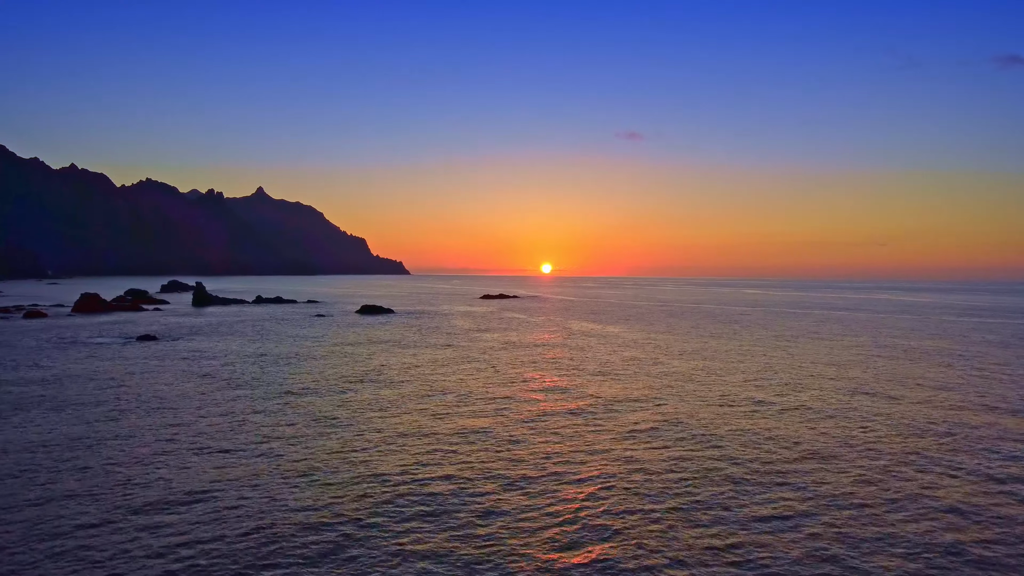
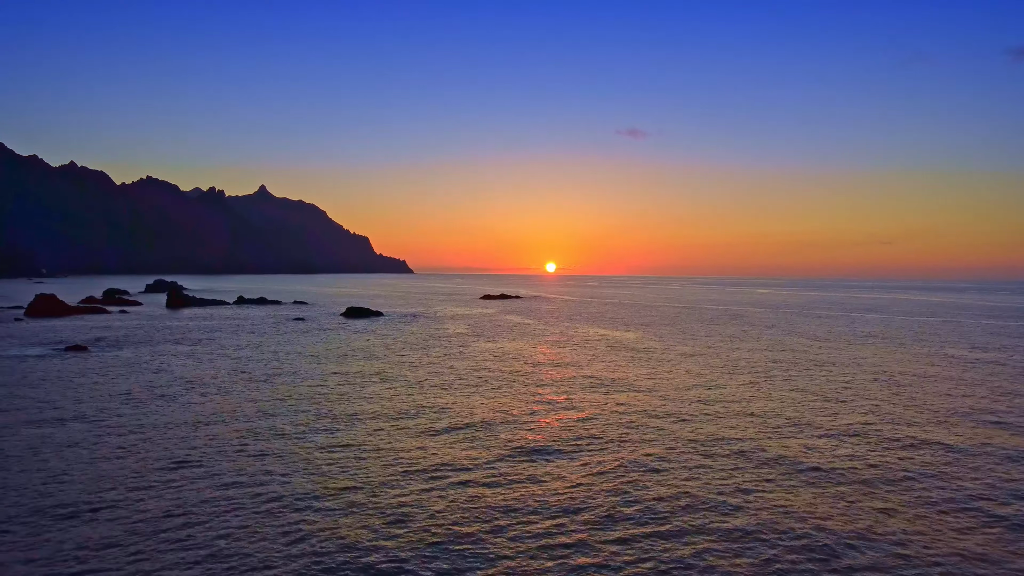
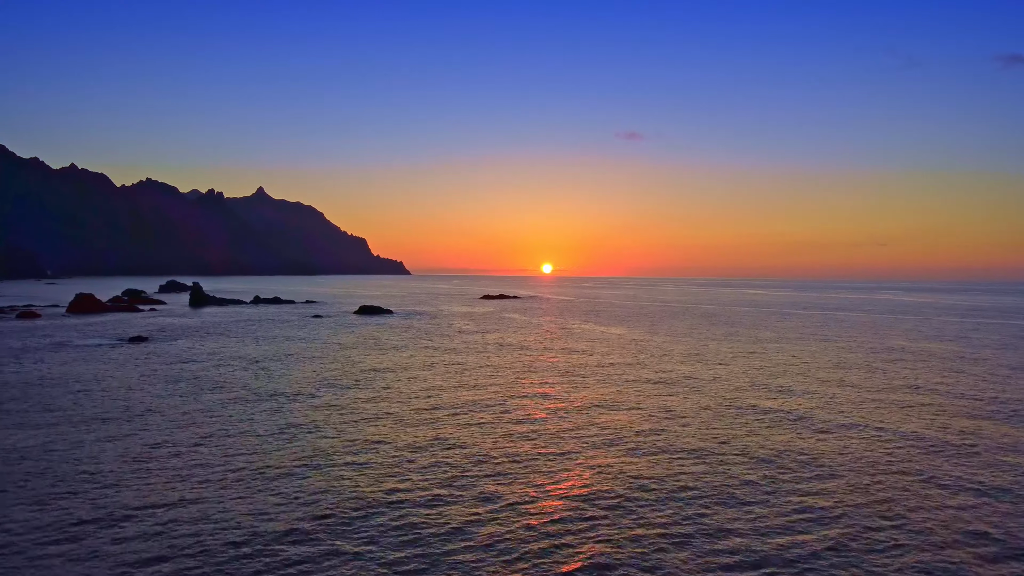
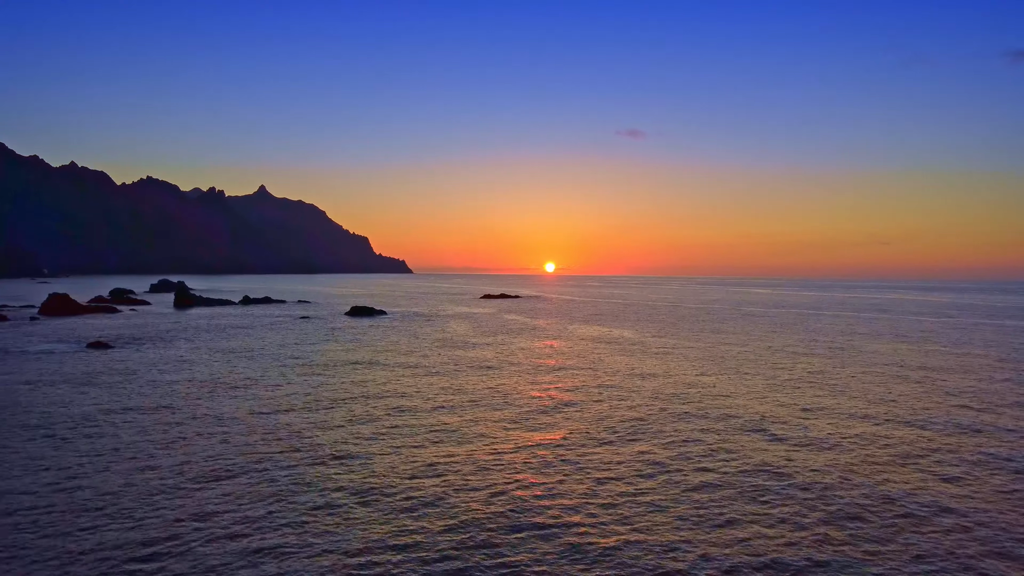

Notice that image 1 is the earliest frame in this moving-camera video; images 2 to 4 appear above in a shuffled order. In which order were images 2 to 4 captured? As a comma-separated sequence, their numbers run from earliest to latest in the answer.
3, 4, 2
